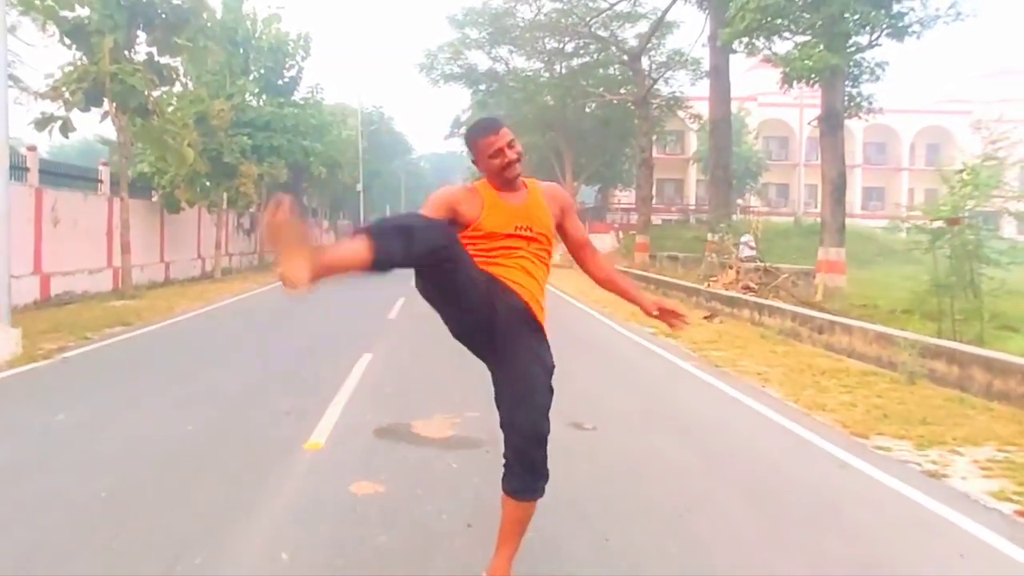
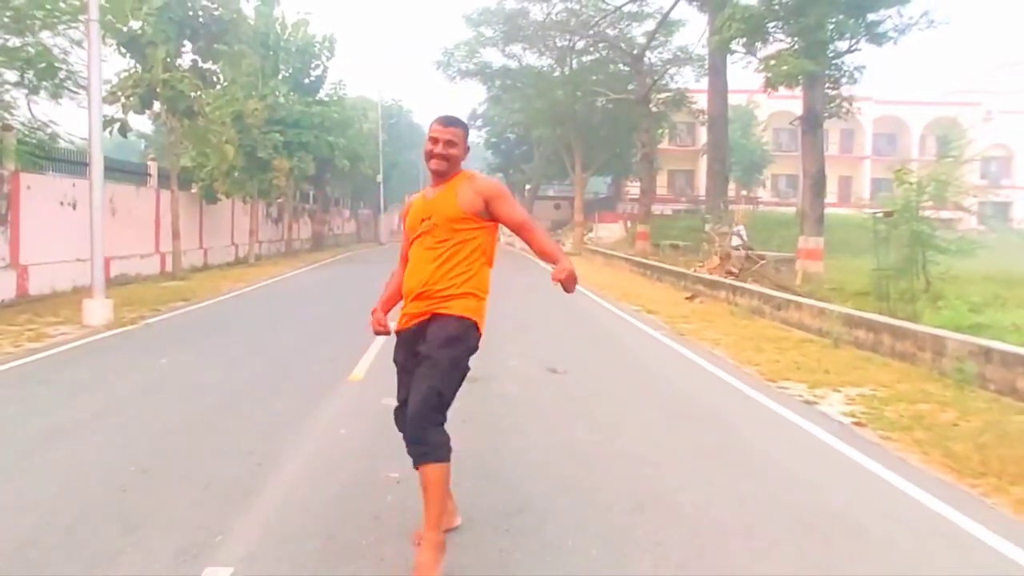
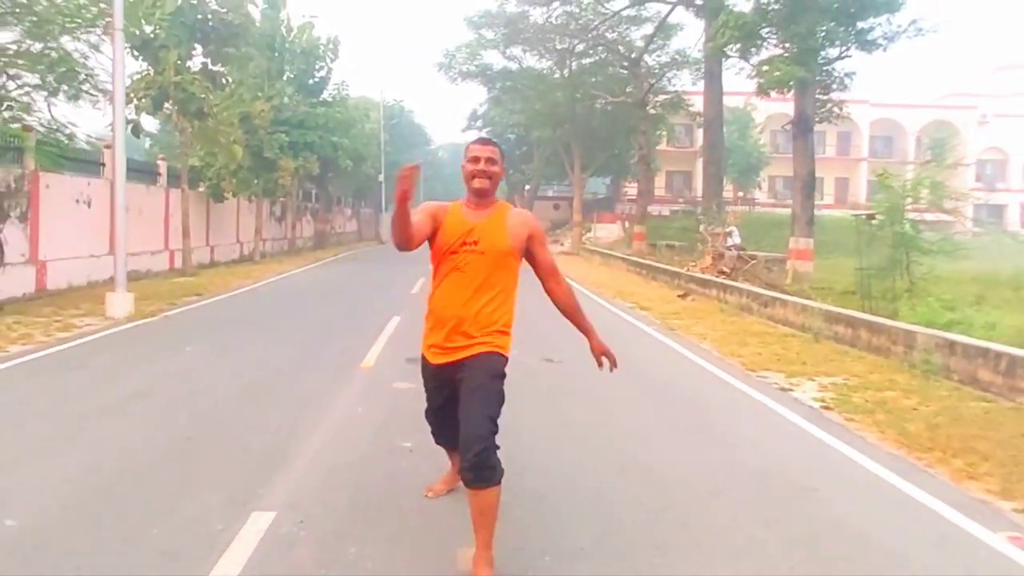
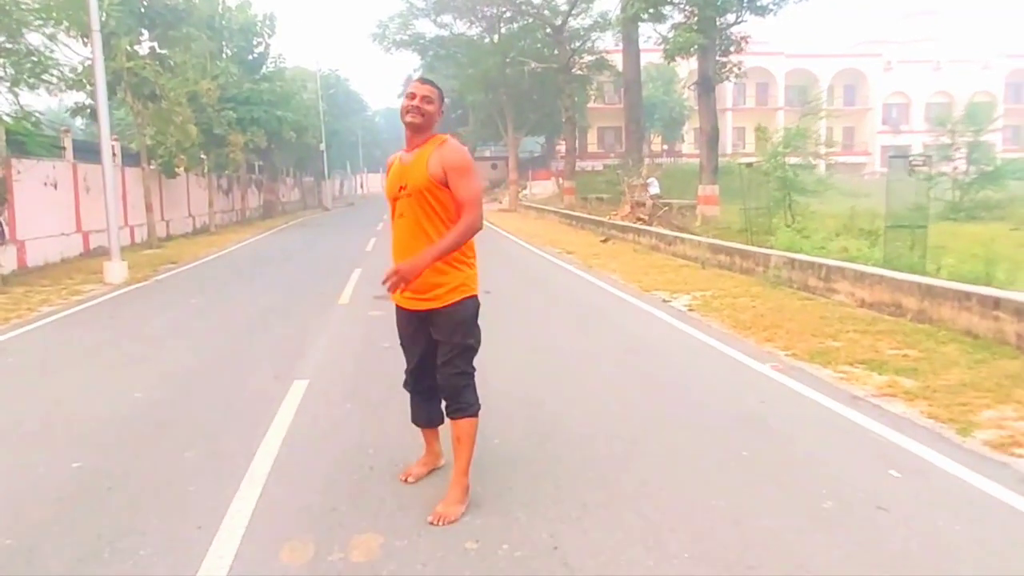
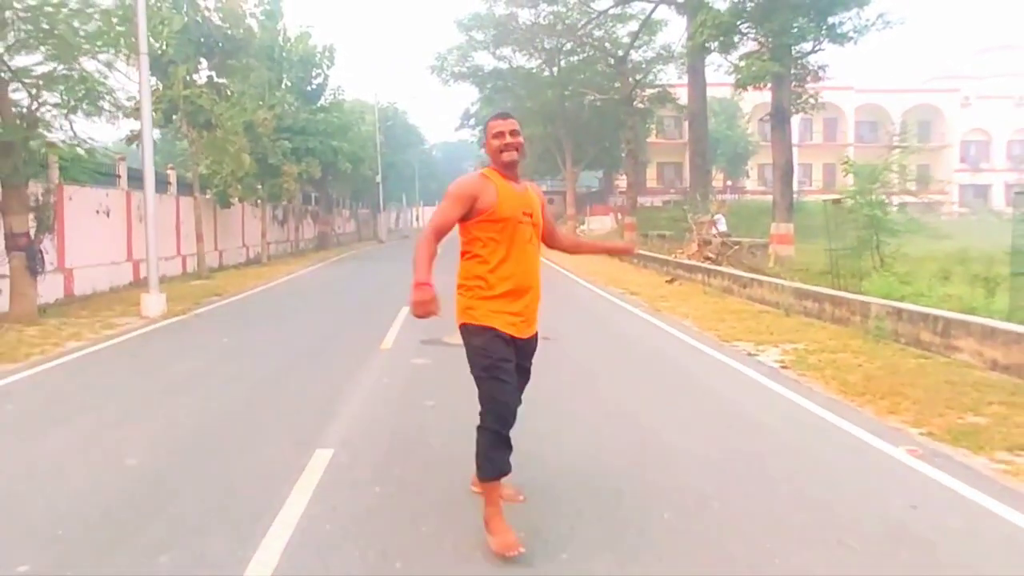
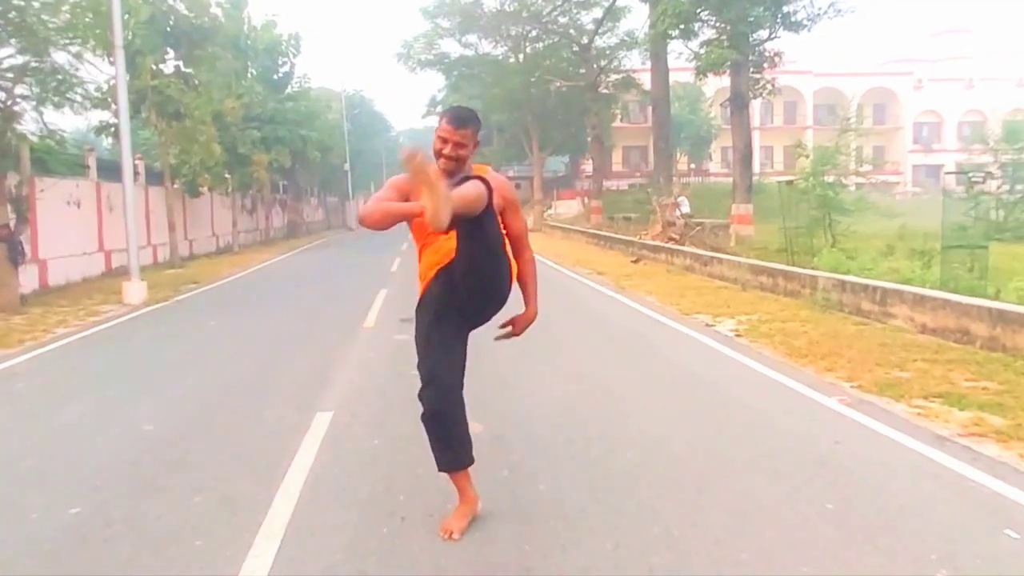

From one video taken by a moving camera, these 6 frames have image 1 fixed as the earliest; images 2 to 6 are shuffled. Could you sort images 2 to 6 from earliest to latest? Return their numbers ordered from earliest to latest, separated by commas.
2, 3, 5, 6, 4
